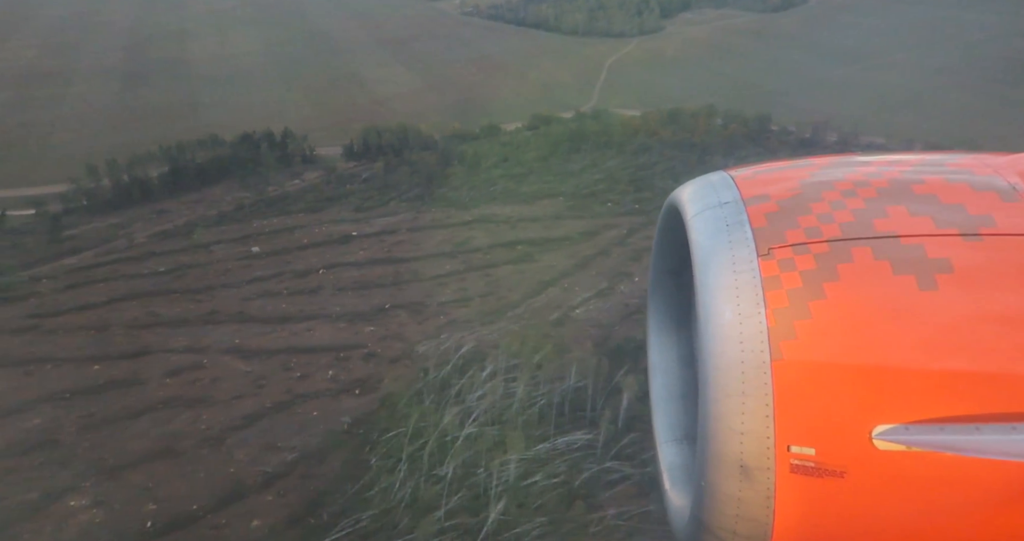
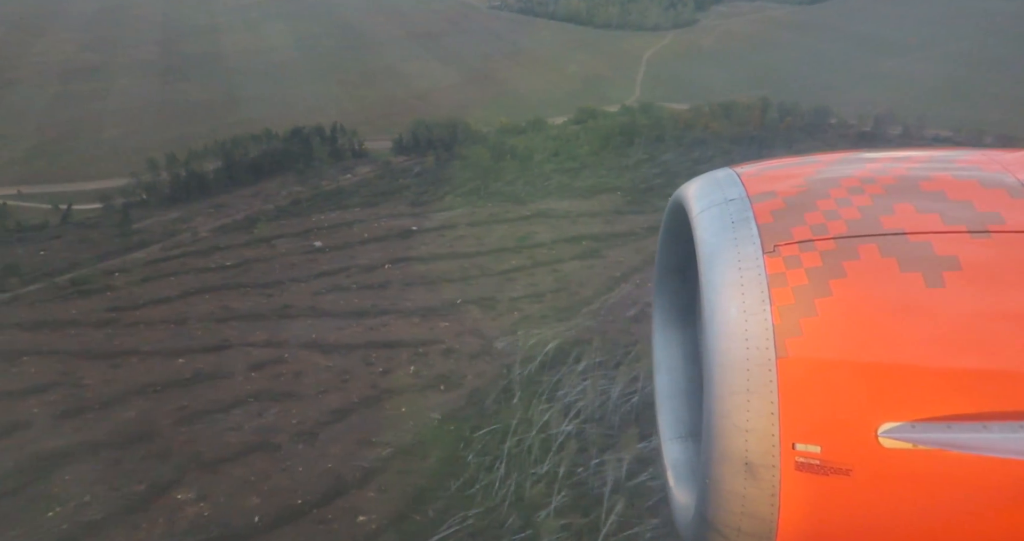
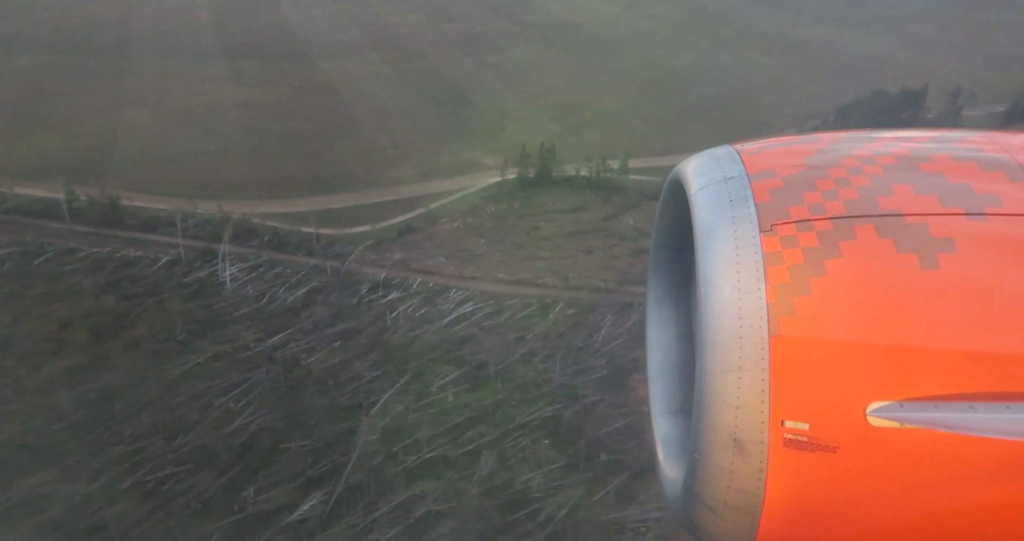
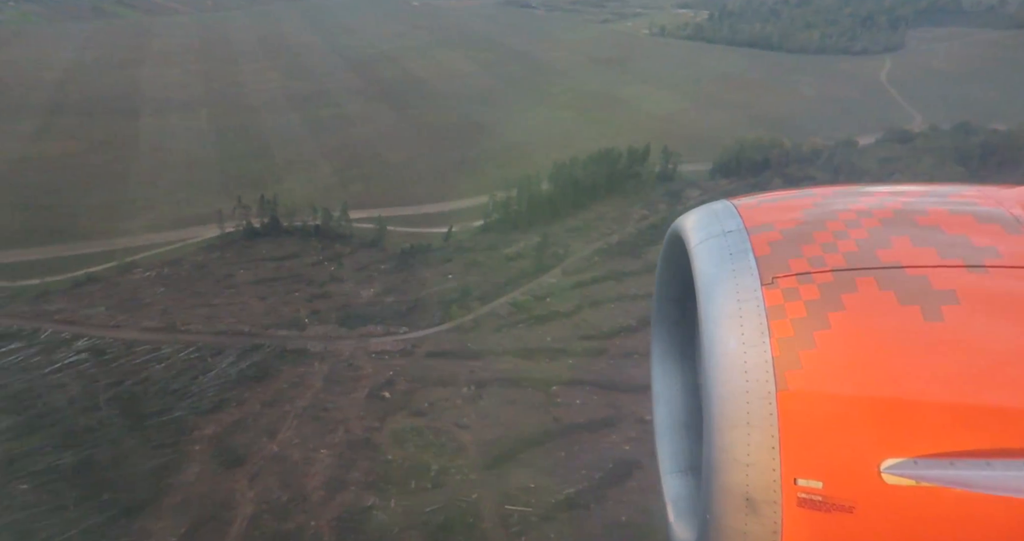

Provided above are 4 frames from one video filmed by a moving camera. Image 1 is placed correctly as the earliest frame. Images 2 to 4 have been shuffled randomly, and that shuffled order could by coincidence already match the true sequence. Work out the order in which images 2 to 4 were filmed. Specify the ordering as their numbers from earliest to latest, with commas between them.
2, 4, 3
